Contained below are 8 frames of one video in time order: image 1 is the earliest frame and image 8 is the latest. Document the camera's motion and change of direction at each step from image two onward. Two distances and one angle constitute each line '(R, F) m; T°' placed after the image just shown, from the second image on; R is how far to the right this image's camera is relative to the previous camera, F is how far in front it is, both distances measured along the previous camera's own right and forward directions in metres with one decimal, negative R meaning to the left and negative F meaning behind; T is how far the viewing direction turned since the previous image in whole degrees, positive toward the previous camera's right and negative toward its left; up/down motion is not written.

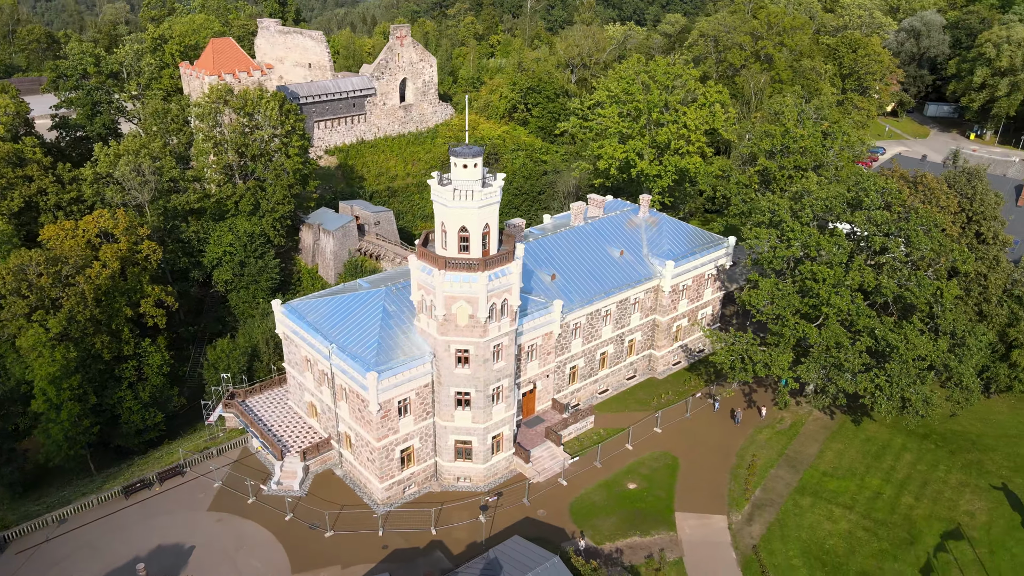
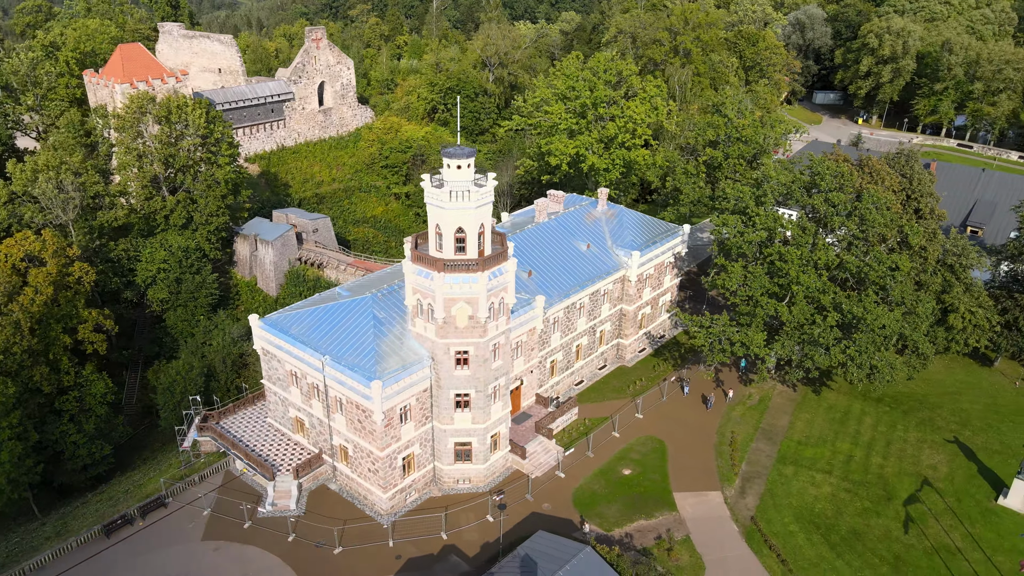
(-5.1, +0.2) m; +8°
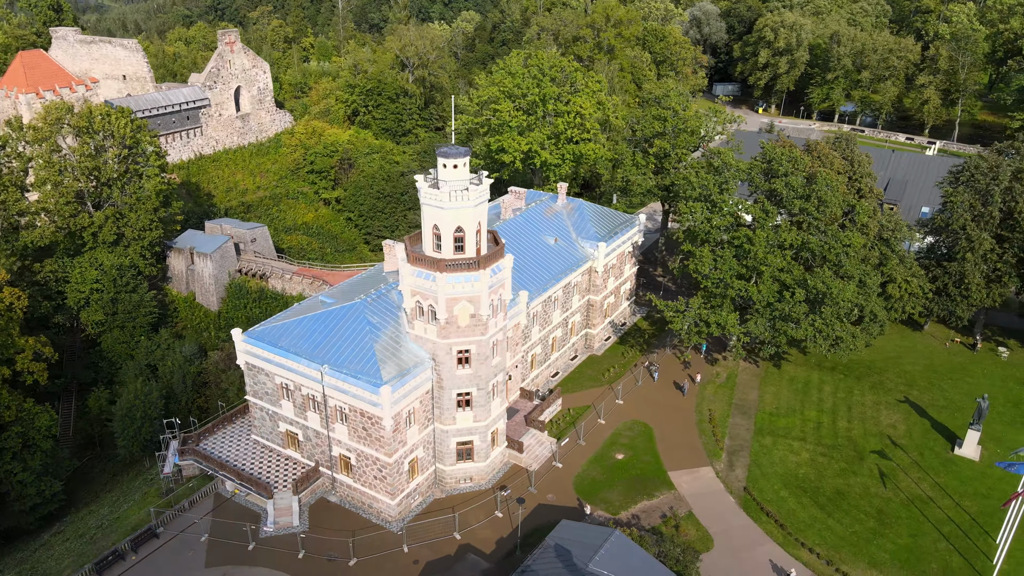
(-5.2, 0.0) m; +8°
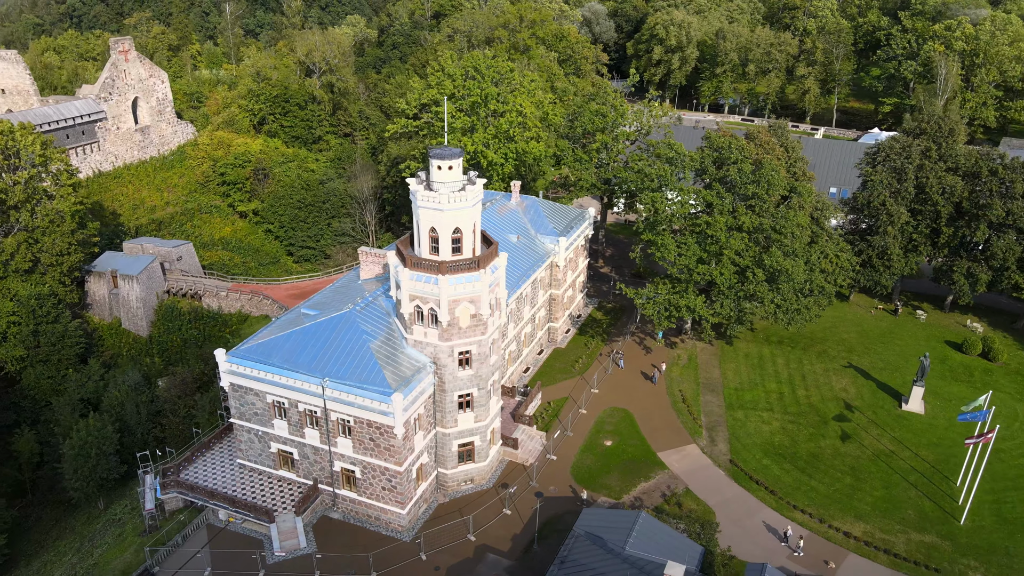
(-5.8, +0.1) m; +9°
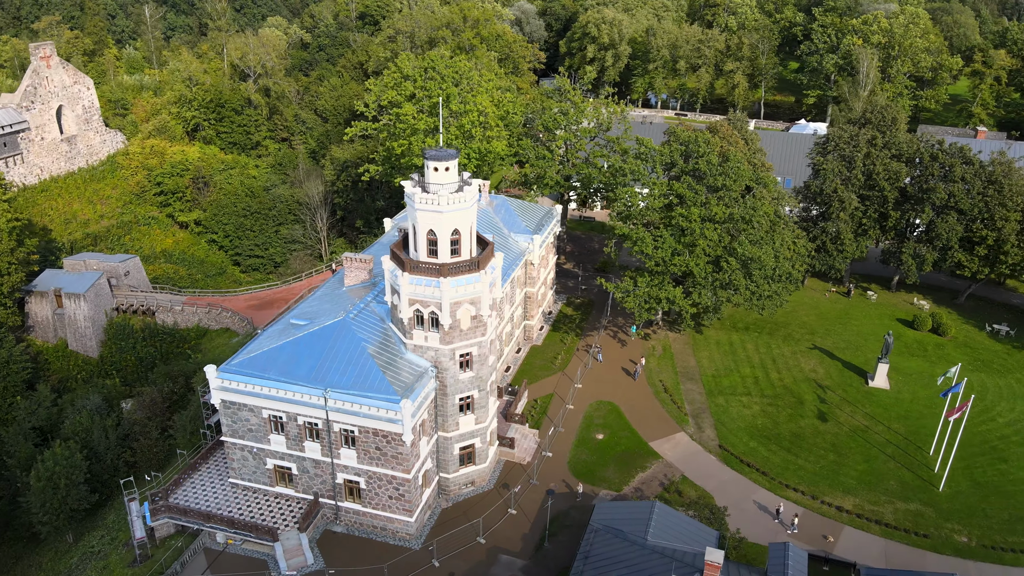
(-3.8, +0.3) m; +6°
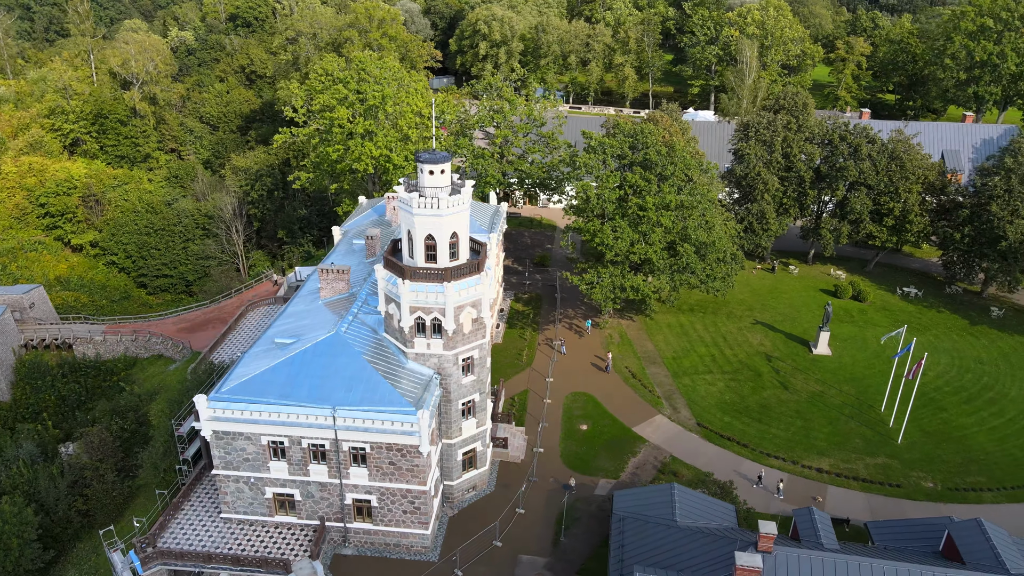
(-6.2, +0.7) m; +9°
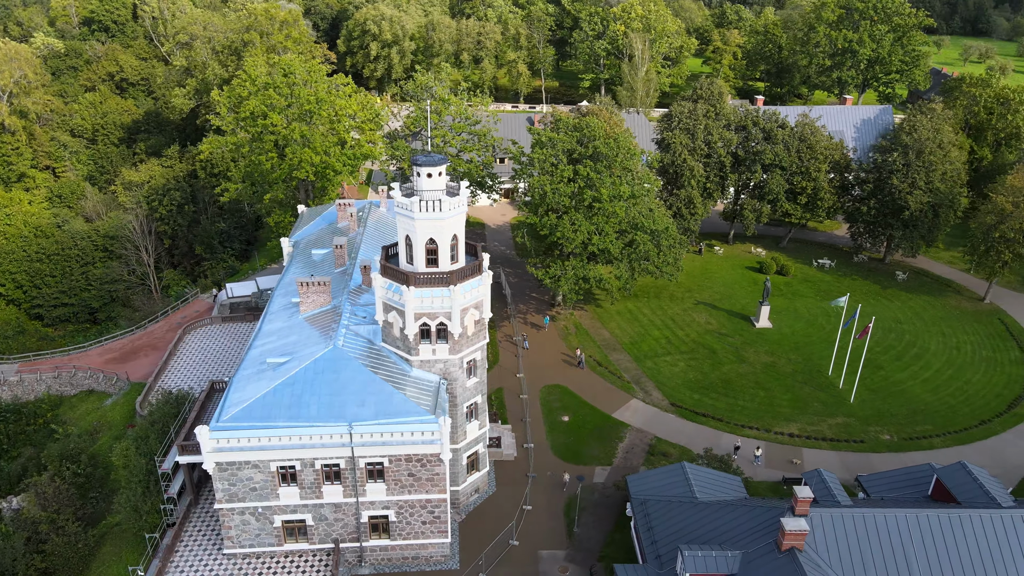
(-6.2, +0.5) m; +9°
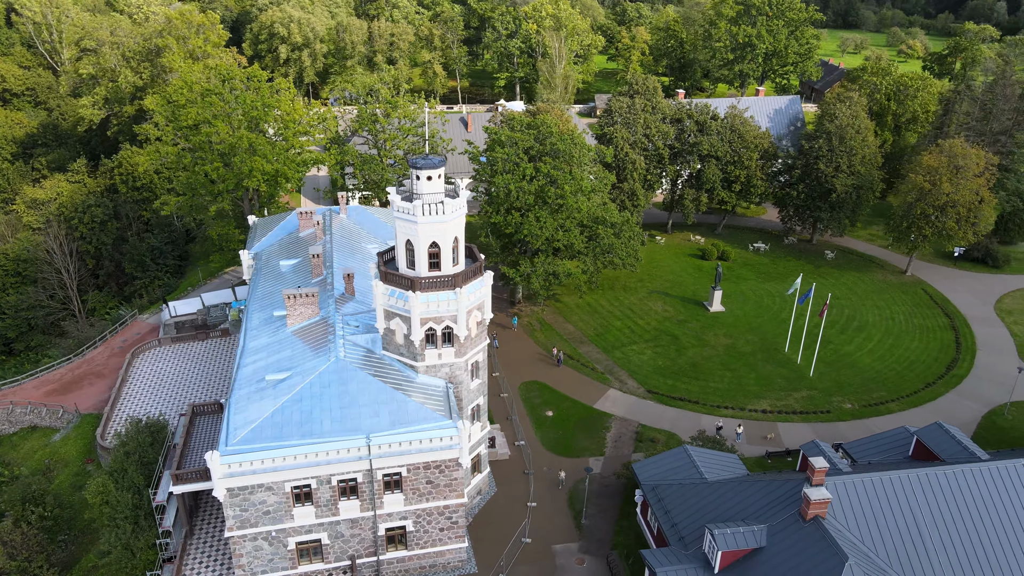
(-4.9, +0.3) m; +7°
